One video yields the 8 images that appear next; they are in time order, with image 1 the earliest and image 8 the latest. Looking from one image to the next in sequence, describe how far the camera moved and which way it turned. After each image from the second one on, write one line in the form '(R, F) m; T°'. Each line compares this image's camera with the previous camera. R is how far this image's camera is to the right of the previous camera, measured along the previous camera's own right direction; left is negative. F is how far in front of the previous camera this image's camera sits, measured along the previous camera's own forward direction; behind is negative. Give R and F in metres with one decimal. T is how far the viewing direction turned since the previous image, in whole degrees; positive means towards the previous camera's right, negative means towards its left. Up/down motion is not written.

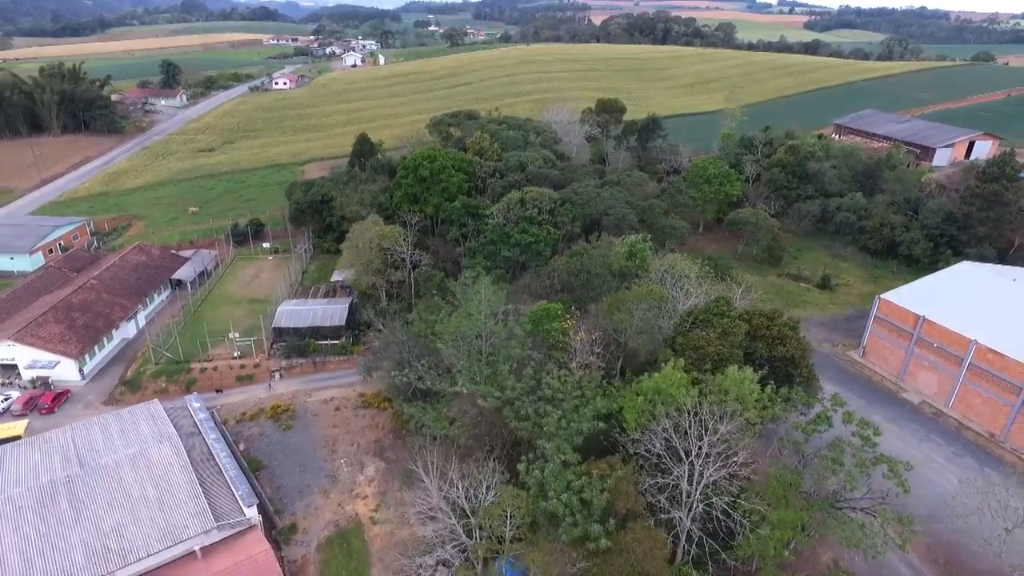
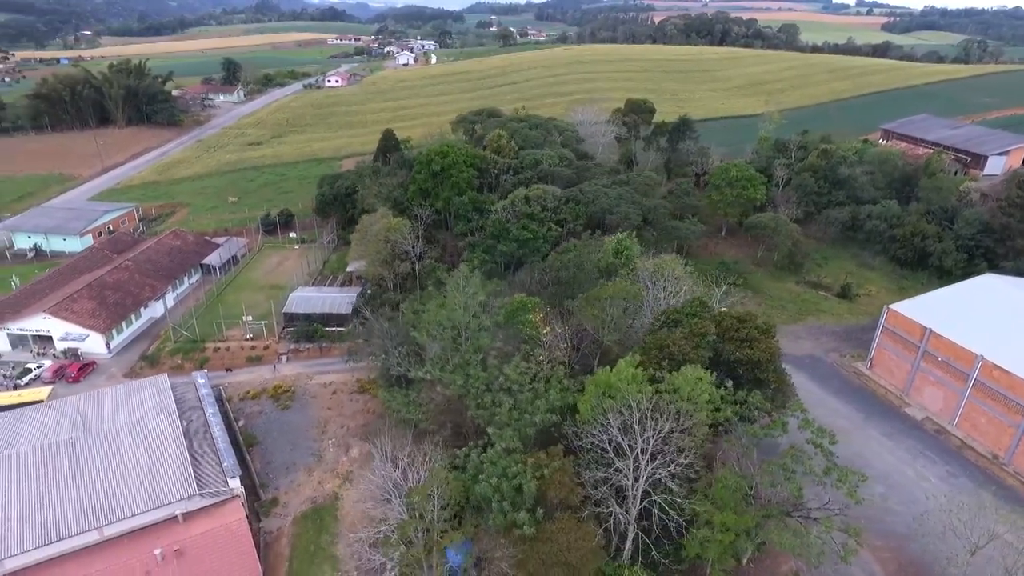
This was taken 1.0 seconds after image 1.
(+3.0, -0.3) m; -5°
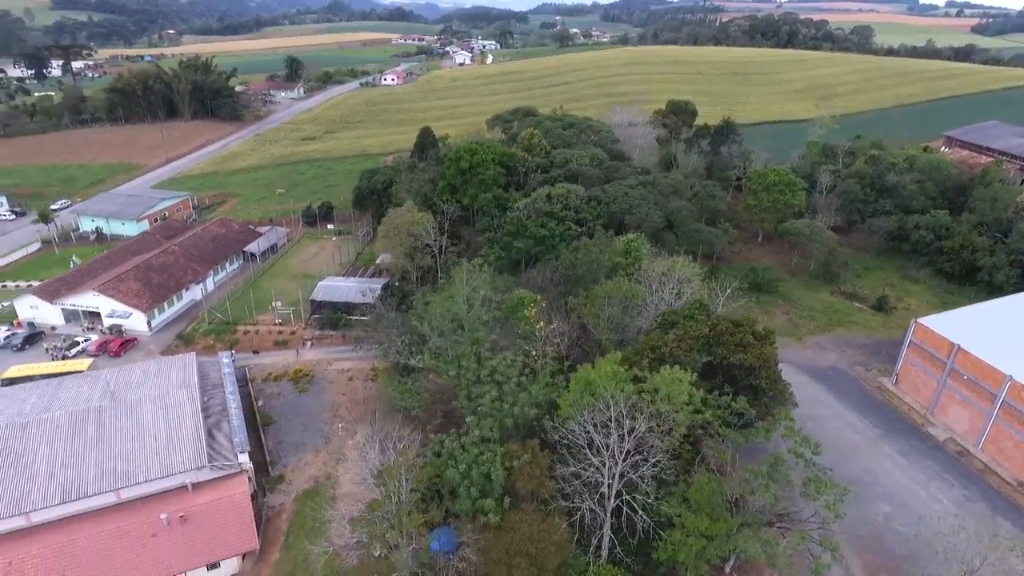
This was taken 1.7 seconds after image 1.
(+2.1, -0.2) m; -5°
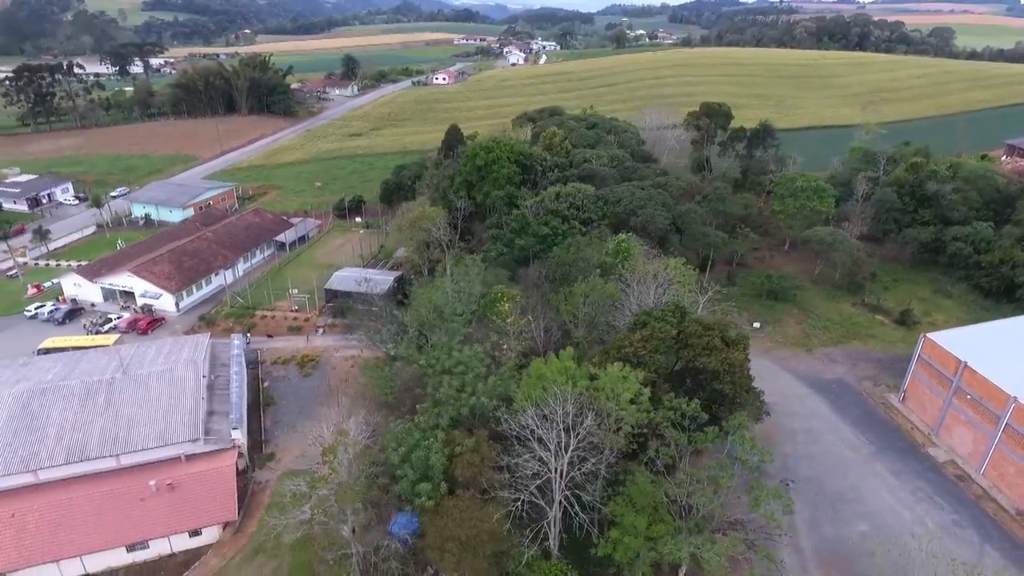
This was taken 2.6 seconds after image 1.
(+3.0, -0.1) m; -5°
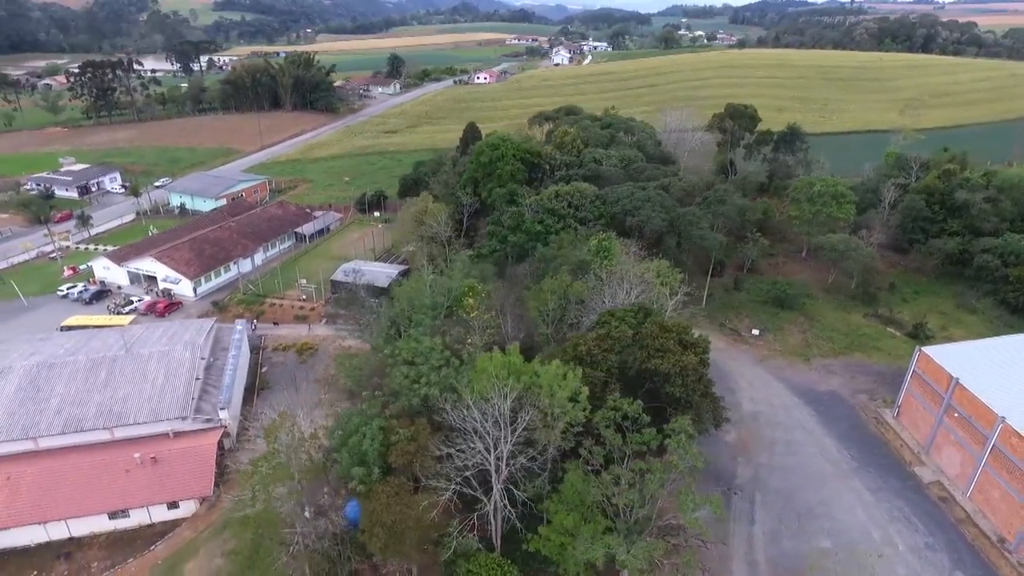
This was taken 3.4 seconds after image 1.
(+3.1, 0.0) m; -5°
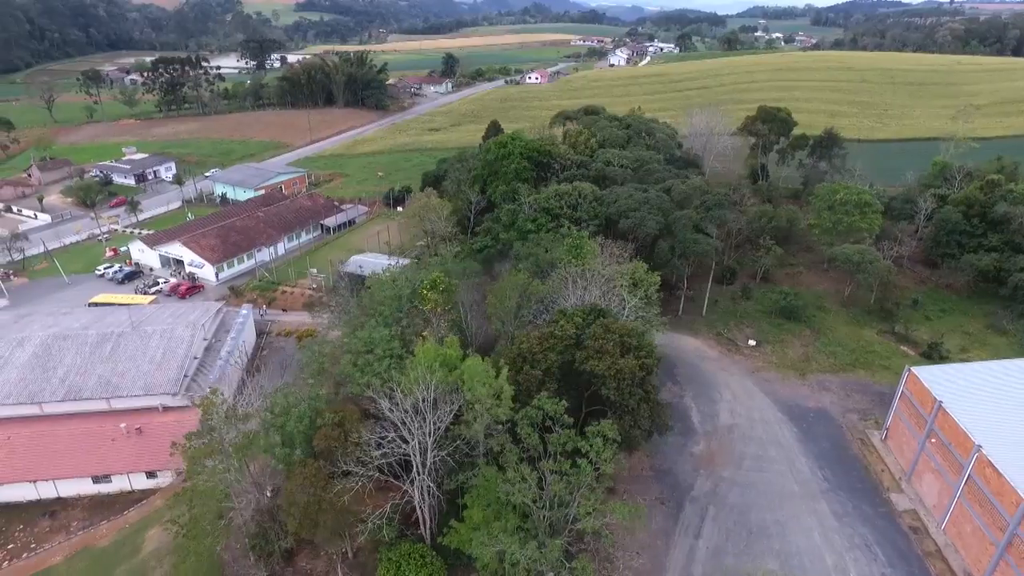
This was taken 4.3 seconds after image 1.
(+3.9, +0.2) m; -6°
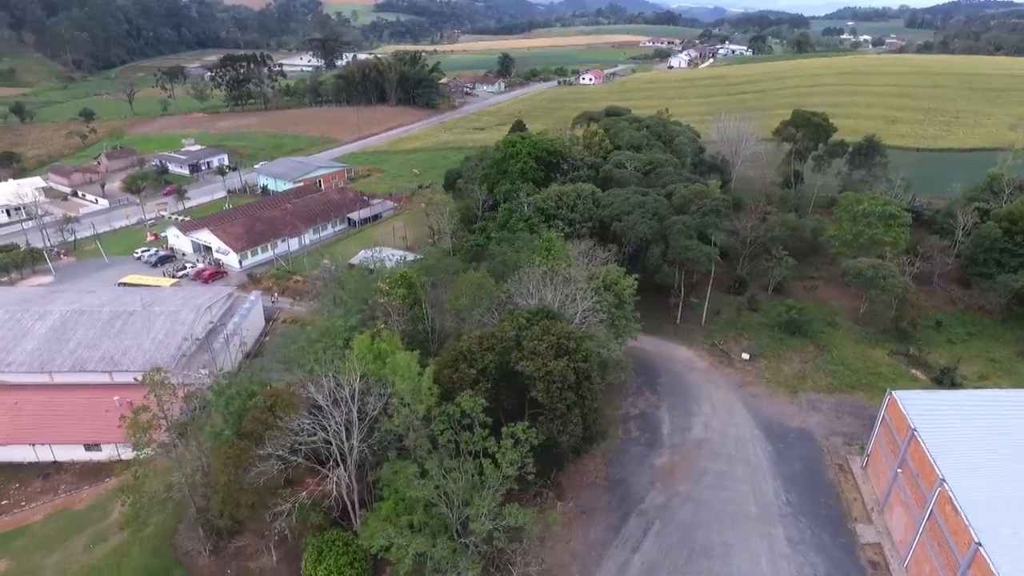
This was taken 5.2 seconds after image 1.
(+4.0, +0.3) m; -6°
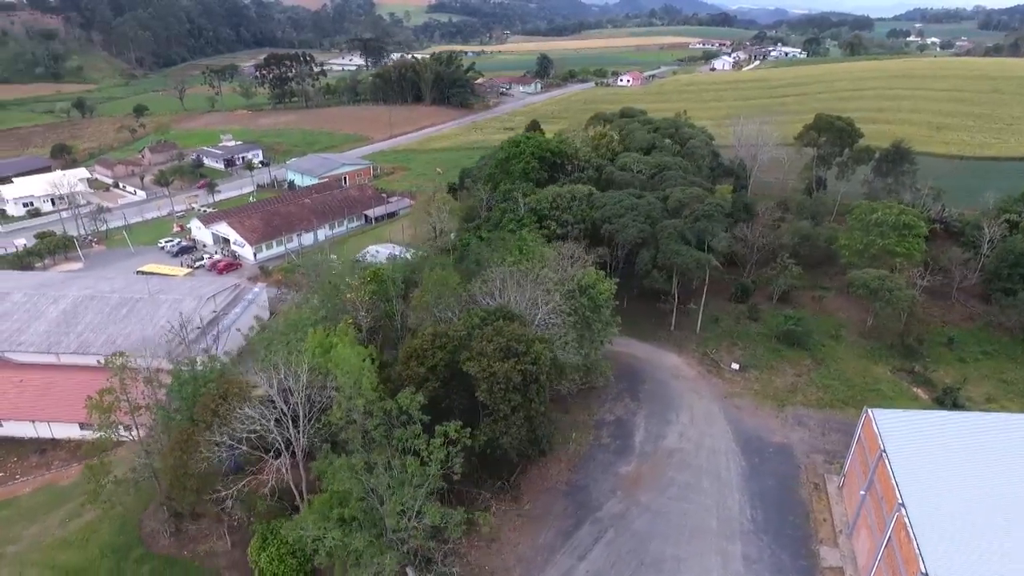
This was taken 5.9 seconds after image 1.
(+3.0, +0.2) m; -4°
